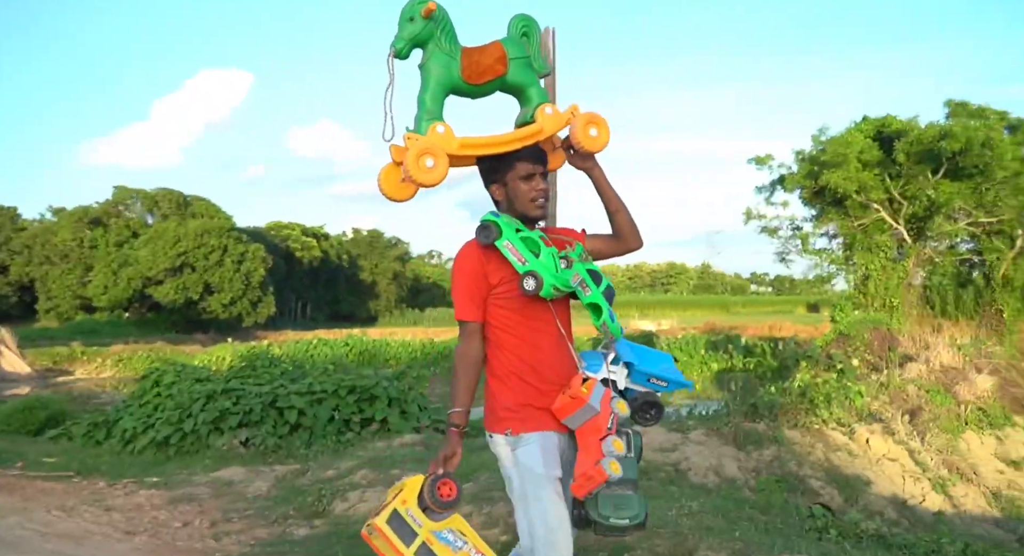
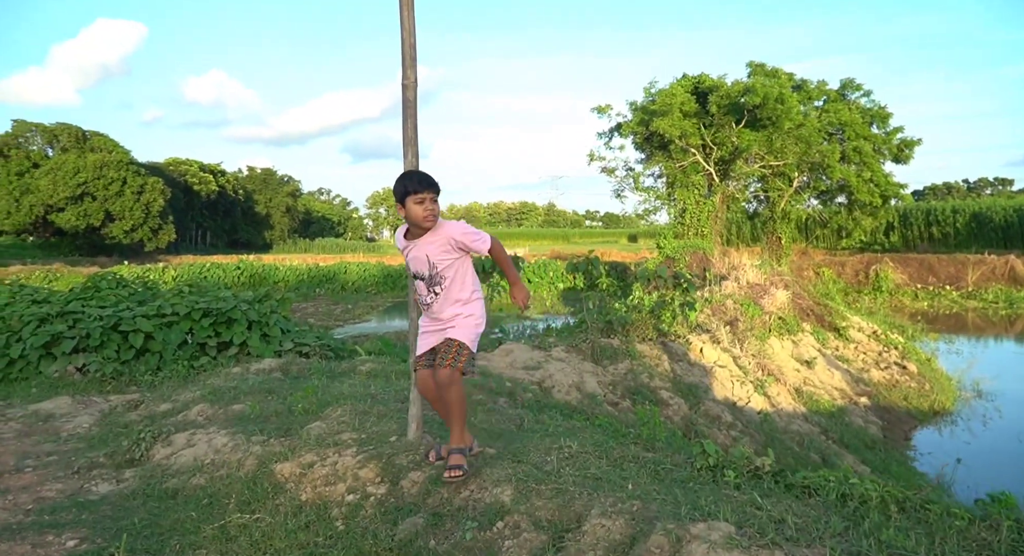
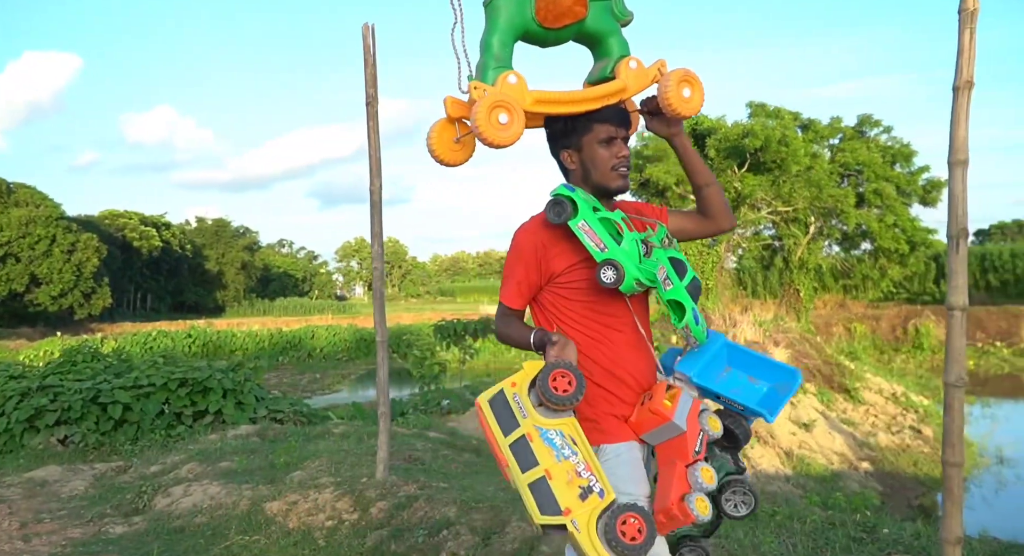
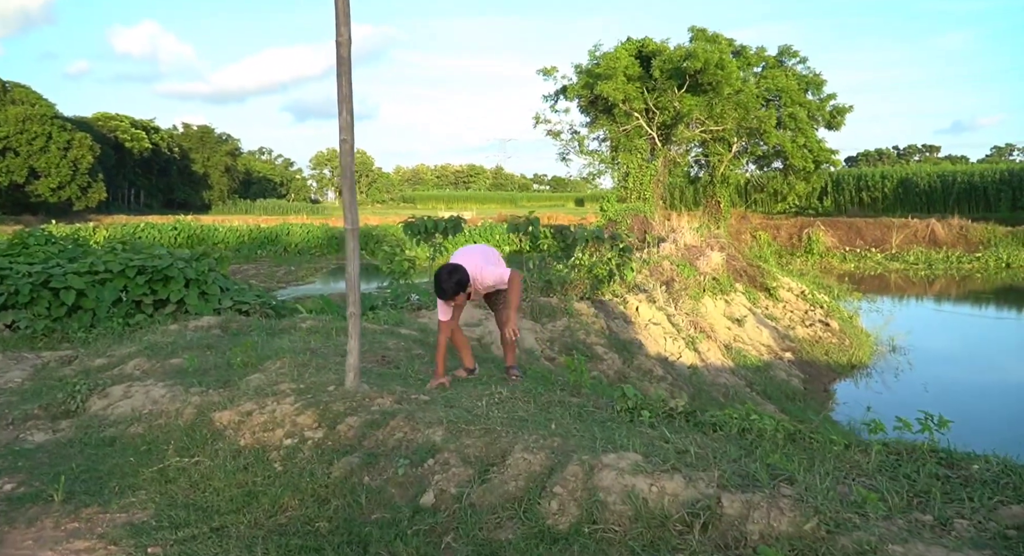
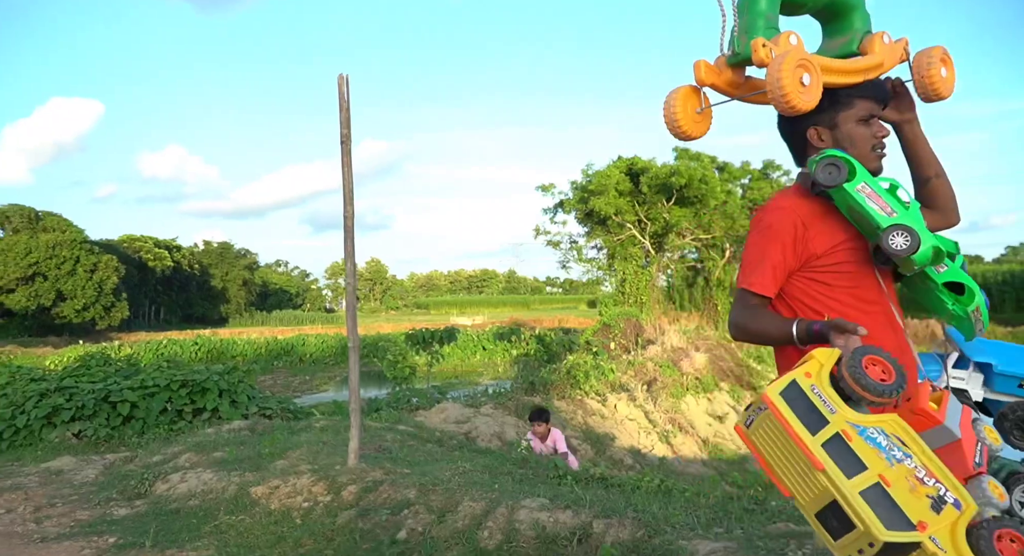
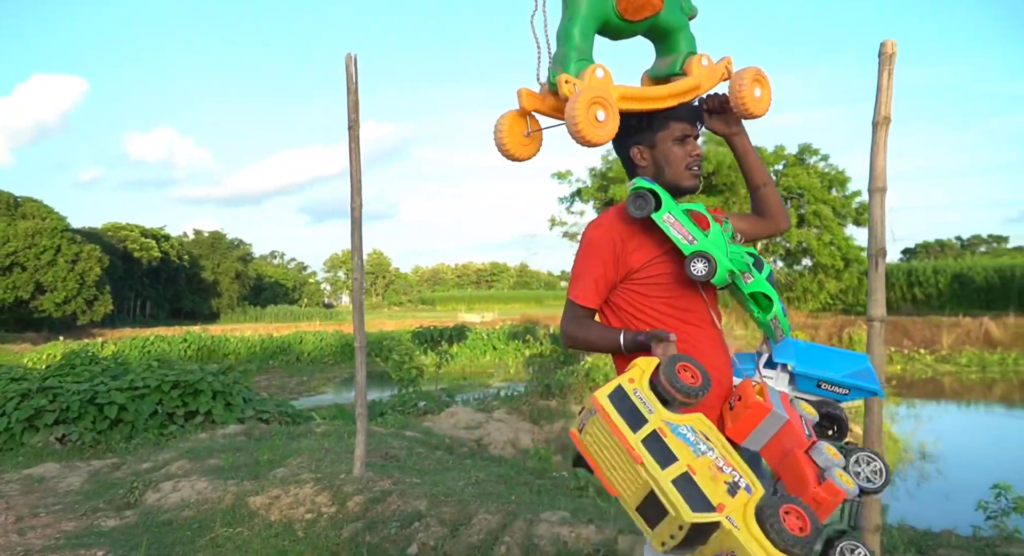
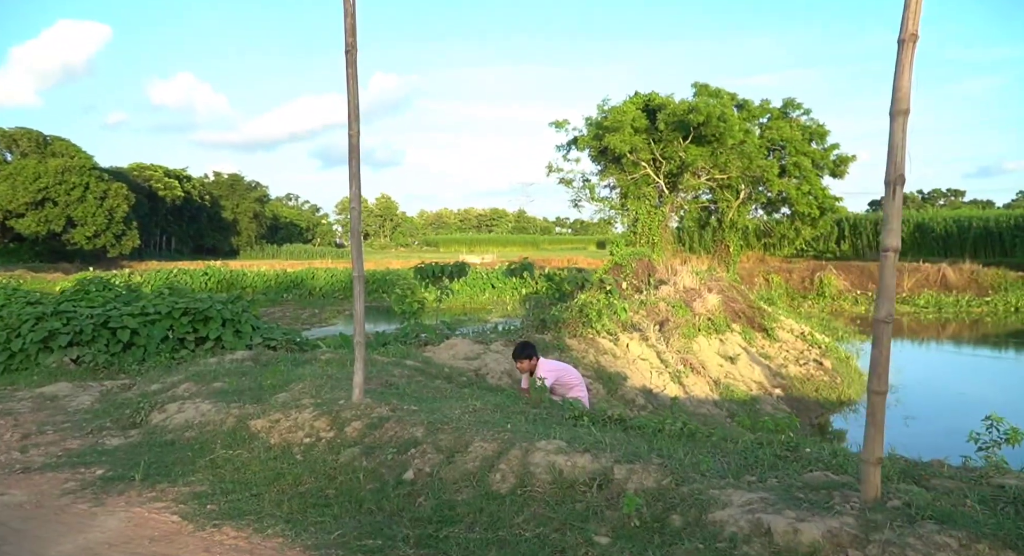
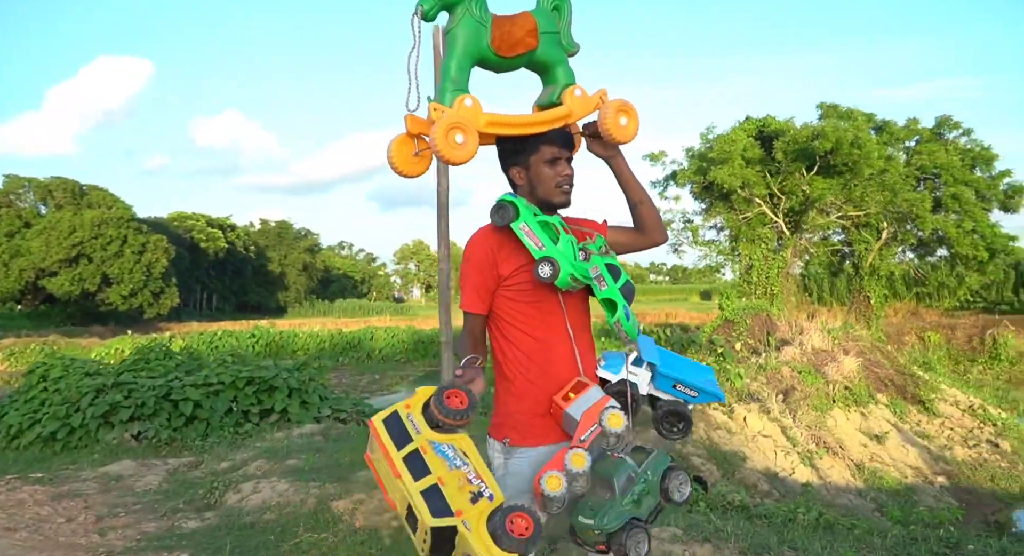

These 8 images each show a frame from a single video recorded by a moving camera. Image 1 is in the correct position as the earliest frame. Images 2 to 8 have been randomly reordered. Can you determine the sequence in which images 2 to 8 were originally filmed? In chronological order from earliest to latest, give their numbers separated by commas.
8, 3, 6, 5, 7, 4, 2
